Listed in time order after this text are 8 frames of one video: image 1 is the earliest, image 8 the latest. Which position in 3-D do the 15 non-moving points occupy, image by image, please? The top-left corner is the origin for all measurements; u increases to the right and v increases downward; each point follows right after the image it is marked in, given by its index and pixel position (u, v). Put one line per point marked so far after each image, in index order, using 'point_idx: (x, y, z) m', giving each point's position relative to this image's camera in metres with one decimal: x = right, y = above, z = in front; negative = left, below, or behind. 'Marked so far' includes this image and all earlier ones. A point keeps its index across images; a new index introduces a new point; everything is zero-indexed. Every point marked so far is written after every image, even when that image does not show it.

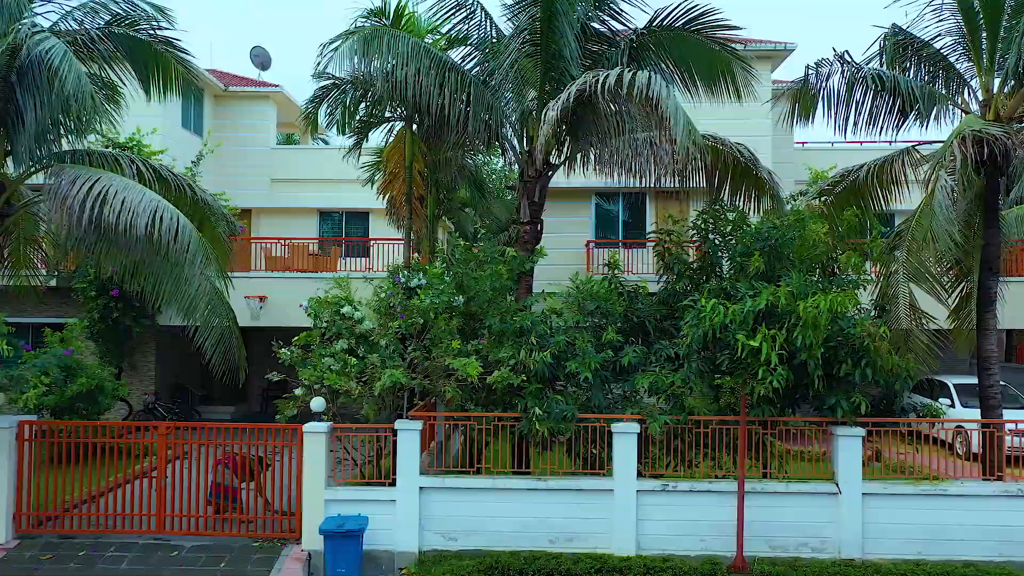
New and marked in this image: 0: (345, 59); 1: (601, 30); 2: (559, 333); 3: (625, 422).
0: (-1.3, +1.7, +7.8) m
1: (+0.7, +2.1, +8.5) m
2: (+0.3, -0.3, +8.2) m
3: (+0.9, -1.0, +7.8) m
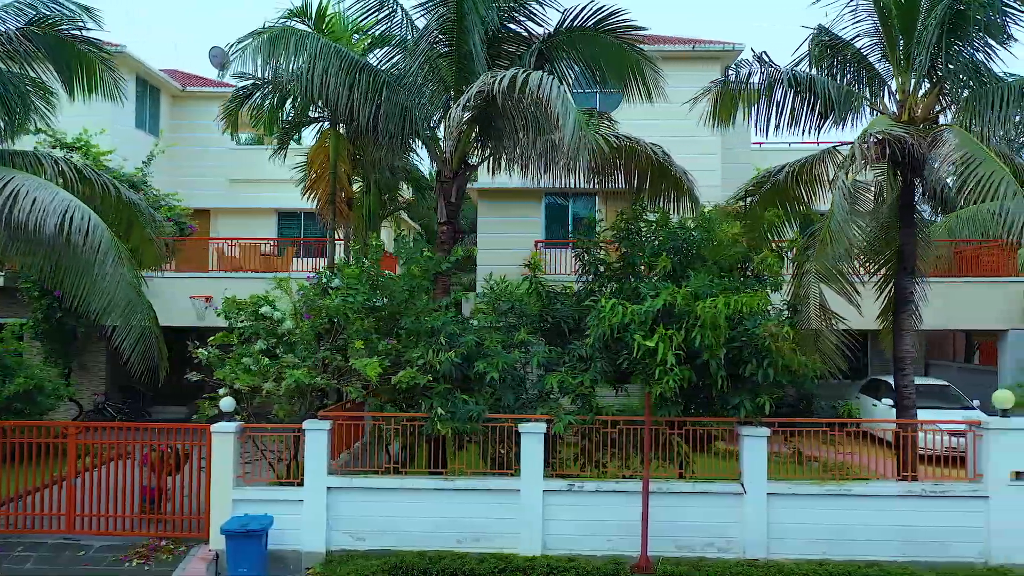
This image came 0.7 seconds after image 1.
0: (-2.0, +1.7, +7.8) m
1: (+0.1, +2.1, +8.5) m
2: (-0.4, -0.3, +8.2) m
3: (+0.2, -1.0, +7.8) m
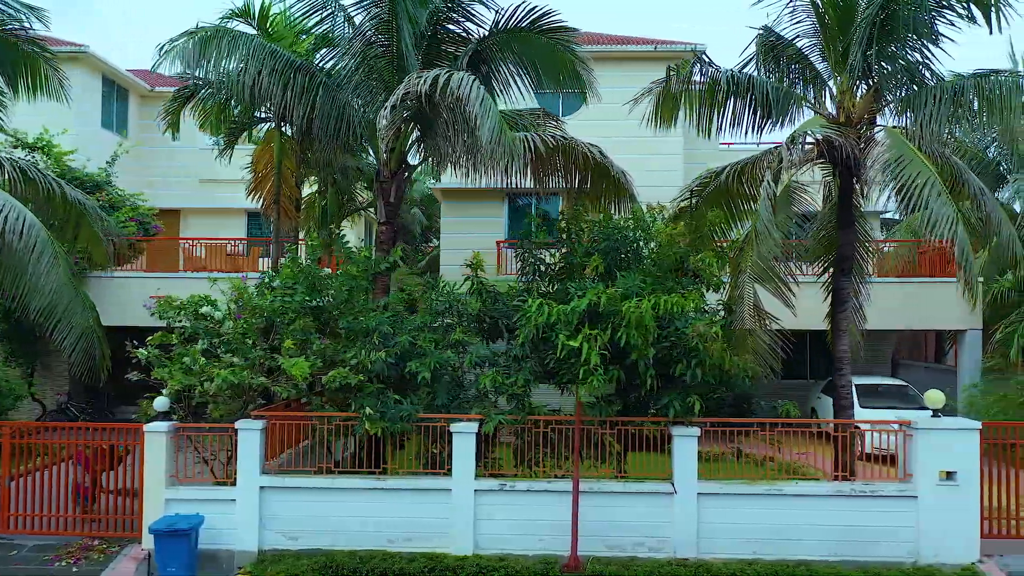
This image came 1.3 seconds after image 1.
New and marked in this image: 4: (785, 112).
0: (-2.5, +1.7, +7.8) m
1: (-0.5, +2.1, +8.5) m
2: (-0.9, -0.3, +8.2) m
3: (-0.4, -1.0, +7.8) m
4: (+2.3, +1.5, +9.0) m
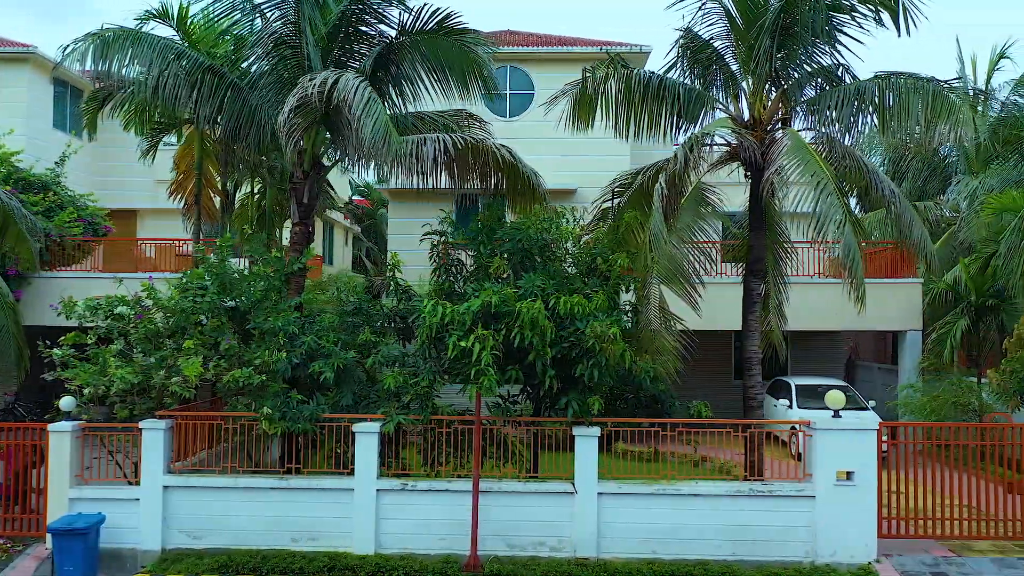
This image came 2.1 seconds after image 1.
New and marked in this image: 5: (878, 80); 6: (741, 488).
0: (-3.2, +1.7, +7.8) m
1: (-1.2, +2.1, +8.5) m
2: (-1.6, -0.4, +8.2) m
3: (-1.1, -1.0, +7.8) m
4: (+1.6, +1.5, +9.0) m
5: (+2.9, +1.7, +8.4) m
6: (+1.7, -1.5, +7.7) m
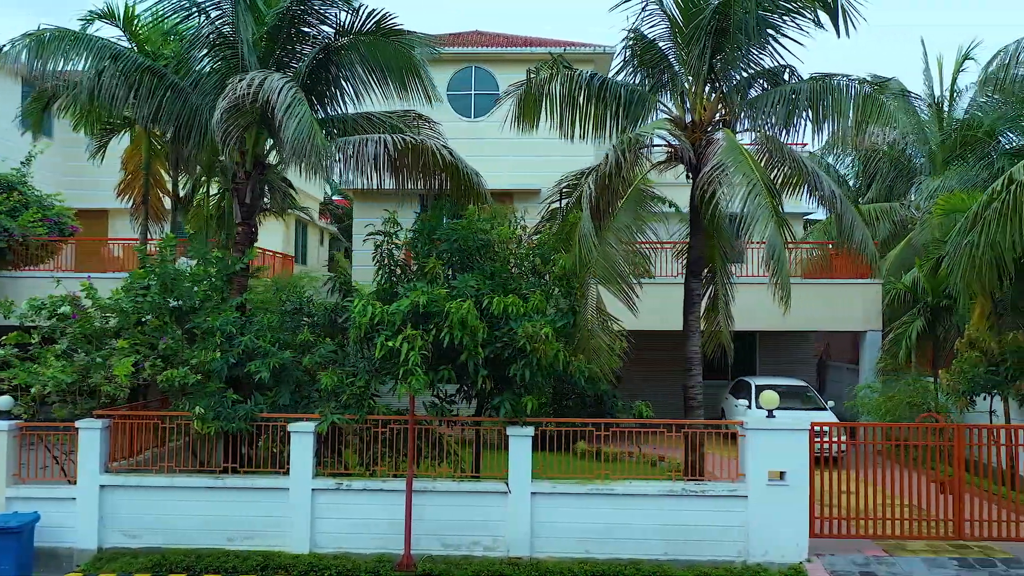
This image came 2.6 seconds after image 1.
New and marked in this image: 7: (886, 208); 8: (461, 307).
0: (-3.7, +1.7, +7.9) m
1: (-1.7, +2.1, +8.5) m
2: (-2.1, -0.4, +8.2) m
3: (-1.6, -1.0, +7.8) m
4: (+1.1, +1.5, +9.0) m
5: (+2.4, +1.7, +8.4) m
6: (+1.2, -1.5, +7.7) m
7: (+5.3, +1.1, +14.9) m
8: (-0.4, -0.1, +7.1) m
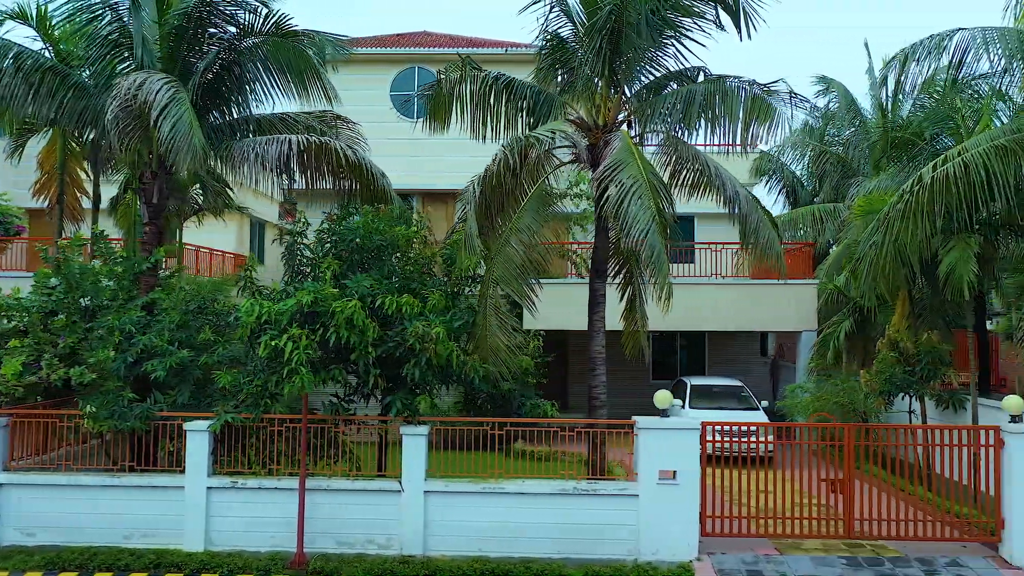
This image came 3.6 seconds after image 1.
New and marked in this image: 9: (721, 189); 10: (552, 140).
0: (-4.5, +1.7, +7.9) m
1: (-2.5, +2.1, +8.6) m
2: (-2.9, -0.3, +8.3) m
3: (-2.4, -1.0, +7.9) m
4: (+0.3, +1.5, +9.1) m
5: (+1.6, +1.7, +8.4) m
6: (+0.4, -1.5, +7.8) m
7: (+4.5, +1.1, +14.9) m
8: (-1.1, -0.1, +7.1) m
9: (+1.7, +0.8, +8.6) m
10: (+0.3, +1.2, +8.3) m
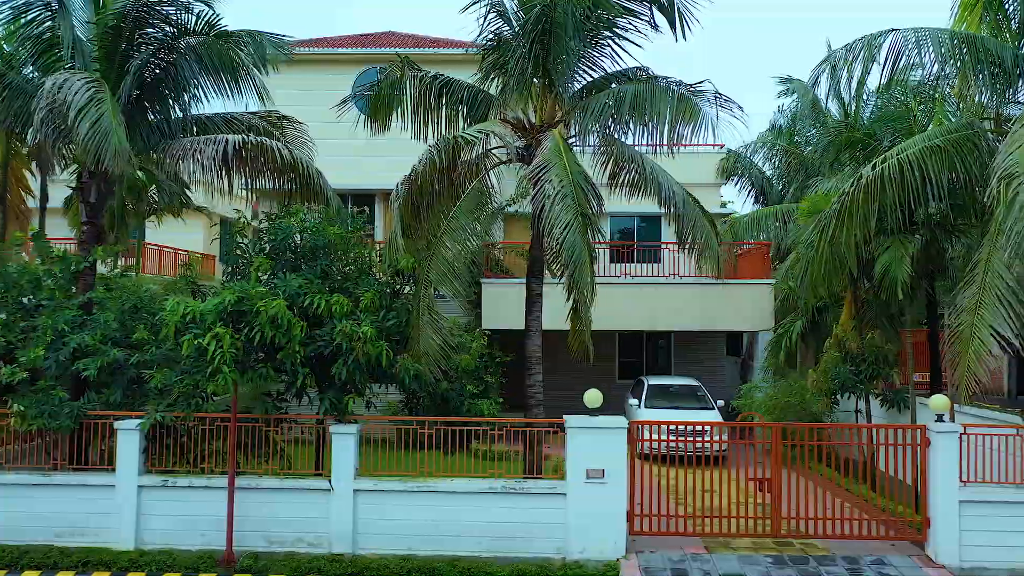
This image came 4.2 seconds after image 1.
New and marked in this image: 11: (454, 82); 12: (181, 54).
0: (-5.0, +1.7, +7.9) m
1: (-3.0, +2.1, +8.6) m
2: (-3.4, -0.3, +8.3) m
3: (-2.9, -1.0, +7.9) m
4: (-0.2, +1.5, +9.1) m
5: (+1.1, +1.7, +8.5) m
6: (-0.1, -1.5, +7.8) m
7: (+4.0, +1.1, +14.9) m
8: (-1.7, -0.1, +7.2) m
9: (+1.2, +0.8, +8.6) m
10: (-0.2, +1.2, +8.3) m
11: (-0.5, +1.8, +9.1) m
12: (-2.7, +1.9, +8.5) m
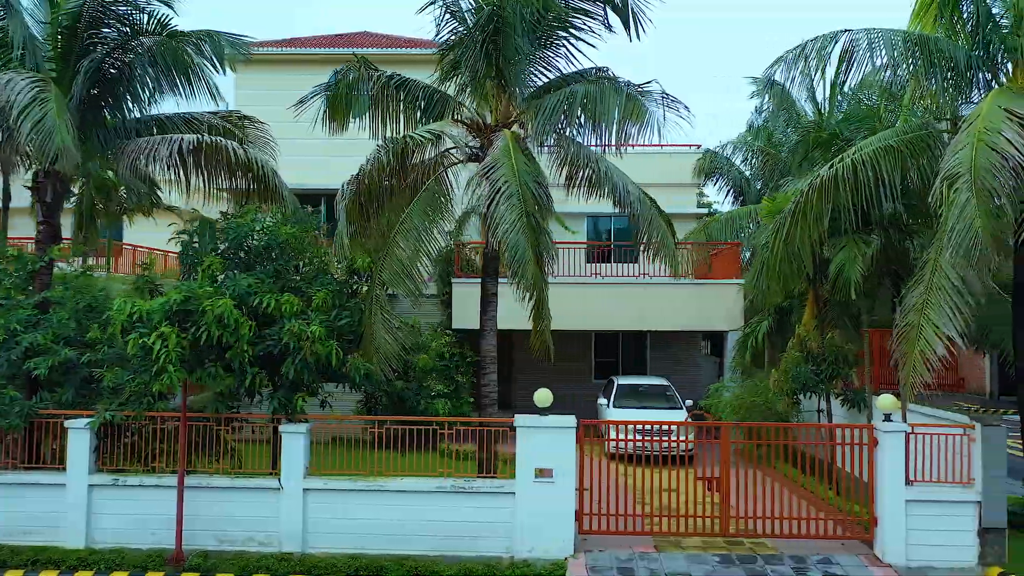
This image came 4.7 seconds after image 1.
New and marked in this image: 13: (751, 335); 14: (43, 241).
0: (-5.4, +1.7, +7.9) m
1: (-3.4, +2.1, +8.6) m
2: (-3.8, -0.3, +8.3) m
3: (-3.3, -1.0, +7.9) m
4: (-0.6, +1.5, +9.1) m
5: (+0.7, +1.7, +8.5) m
6: (-0.5, -1.5, +7.8) m
7: (+3.6, +1.1, +15.0) m
8: (-2.1, -0.1, +7.2) m
9: (+0.8, +0.8, +8.7) m
10: (-0.6, +1.2, +8.3) m
11: (-0.9, +1.8, +9.1) m
12: (-3.1, +1.9, +8.5) m
13: (+2.8, -0.6, +12.3) m
14: (-4.0, +0.4, +9.0) m
